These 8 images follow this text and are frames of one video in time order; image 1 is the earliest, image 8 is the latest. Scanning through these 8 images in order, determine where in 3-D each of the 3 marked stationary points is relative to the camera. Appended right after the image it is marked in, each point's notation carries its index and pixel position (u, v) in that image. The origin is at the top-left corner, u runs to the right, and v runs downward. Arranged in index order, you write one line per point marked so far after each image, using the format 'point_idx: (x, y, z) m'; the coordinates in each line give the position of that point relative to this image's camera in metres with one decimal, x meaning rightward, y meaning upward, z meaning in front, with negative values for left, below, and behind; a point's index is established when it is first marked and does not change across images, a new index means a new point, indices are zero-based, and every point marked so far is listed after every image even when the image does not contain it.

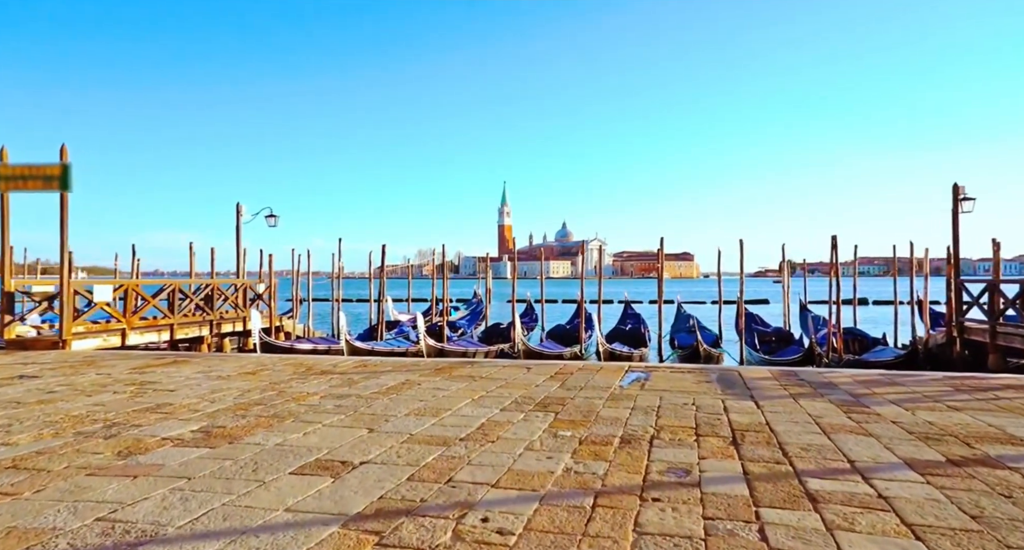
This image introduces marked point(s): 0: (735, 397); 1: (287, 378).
0: (+2.3, -1.2, +6.7) m
1: (-2.8, -1.3, +8.1) m
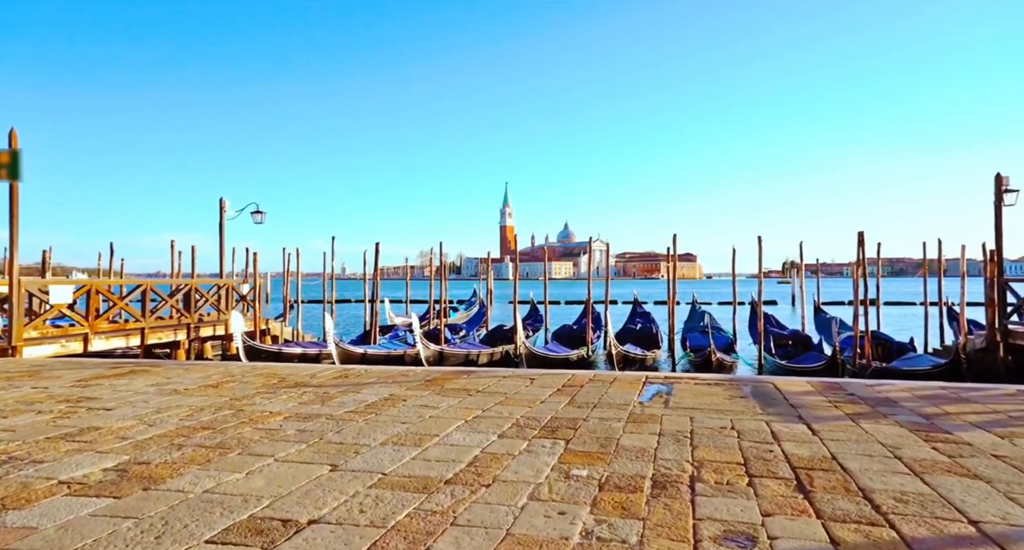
0: (+2.3, -1.2, +5.5) m
1: (-2.8, -1.3, +7.0) m
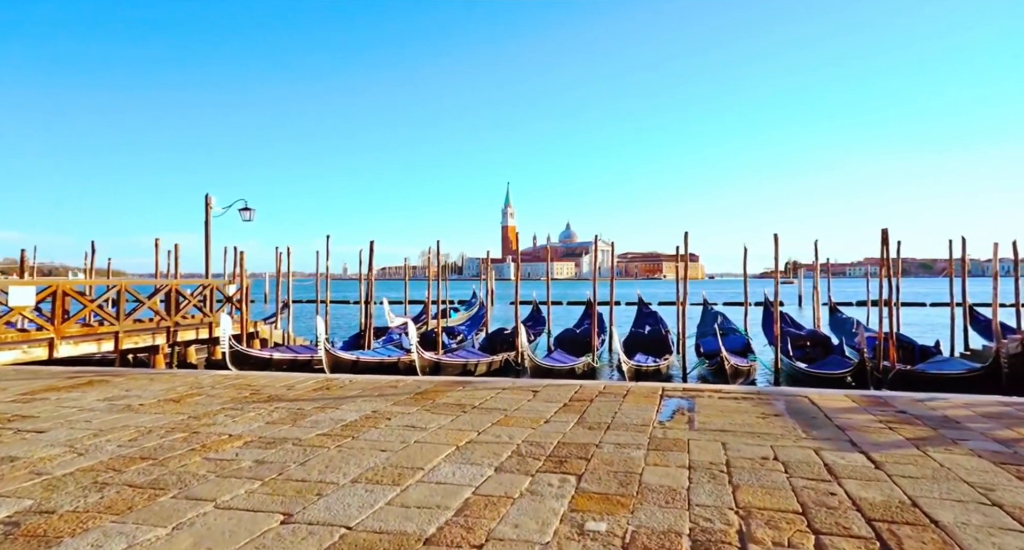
0: (+2.3, -1.2, +4.7) m
1: (-2.8, -1.3, +6.2) m
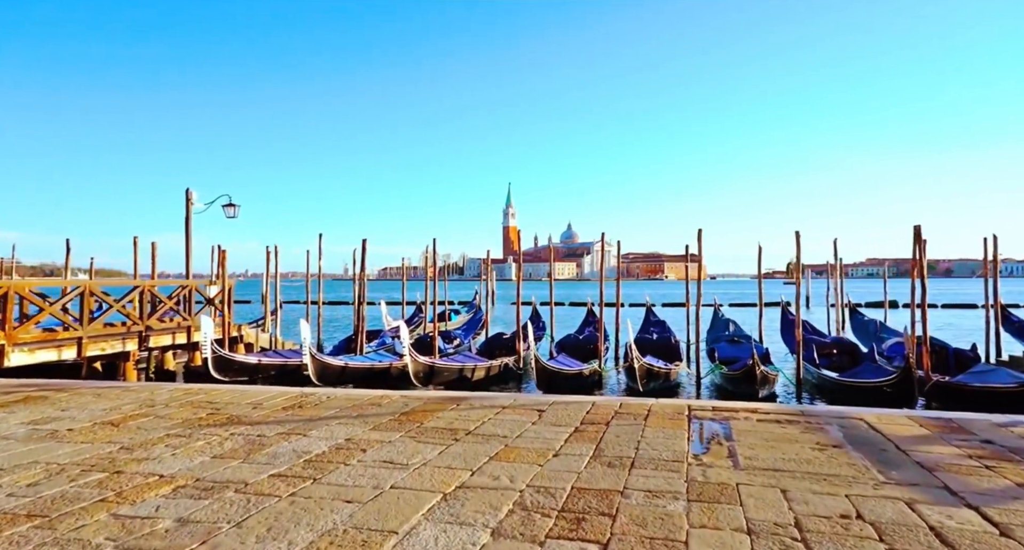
0: (+2.3, -1.2, +3.6) m
1: (-2.8, -1.3, +5.2) m
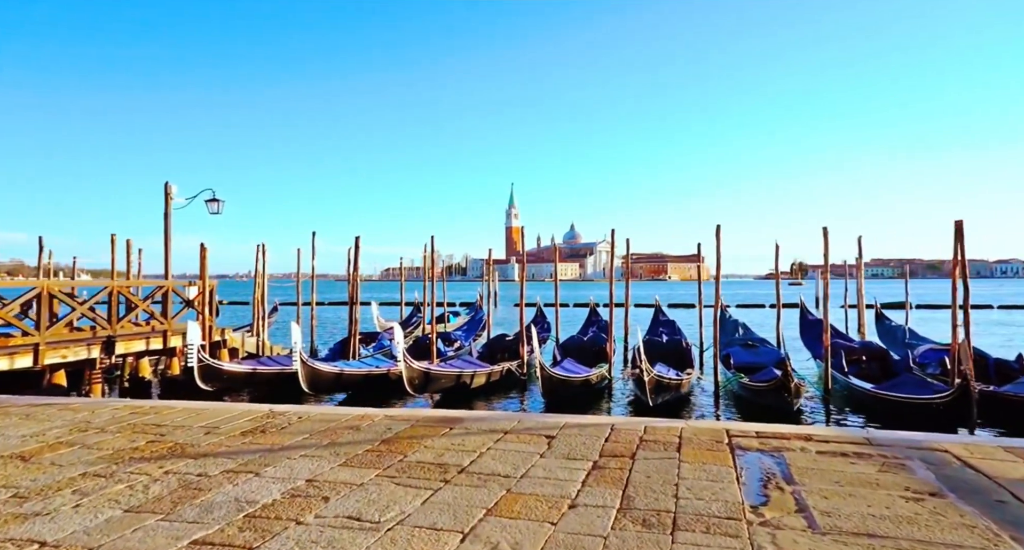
0: (+2.3, -1.2, +2.6) m
1: (-2.8, -1.3, +4.1) m
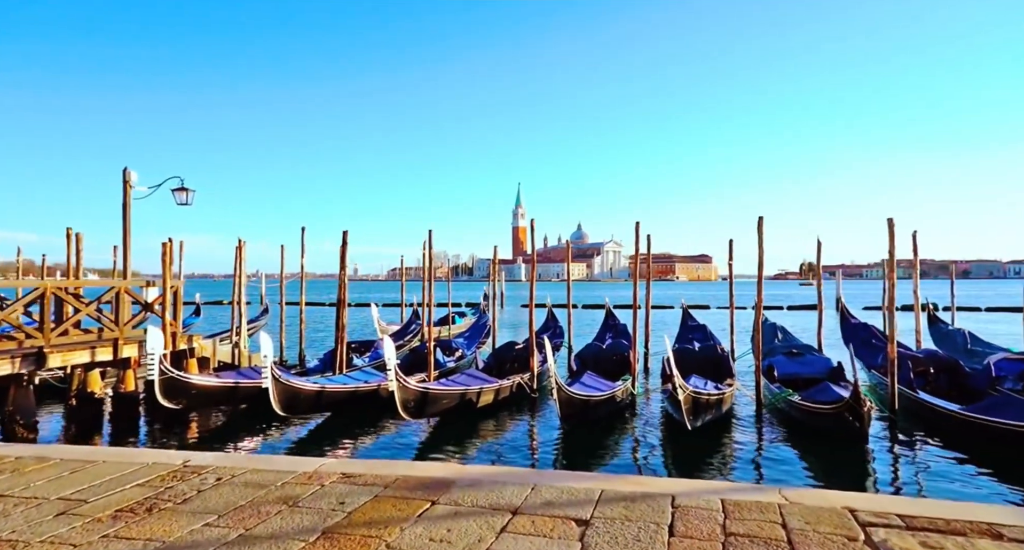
0: (+2.3, -1.2, +0.7) m
1: (-2.7, -1.3, +2.3) m
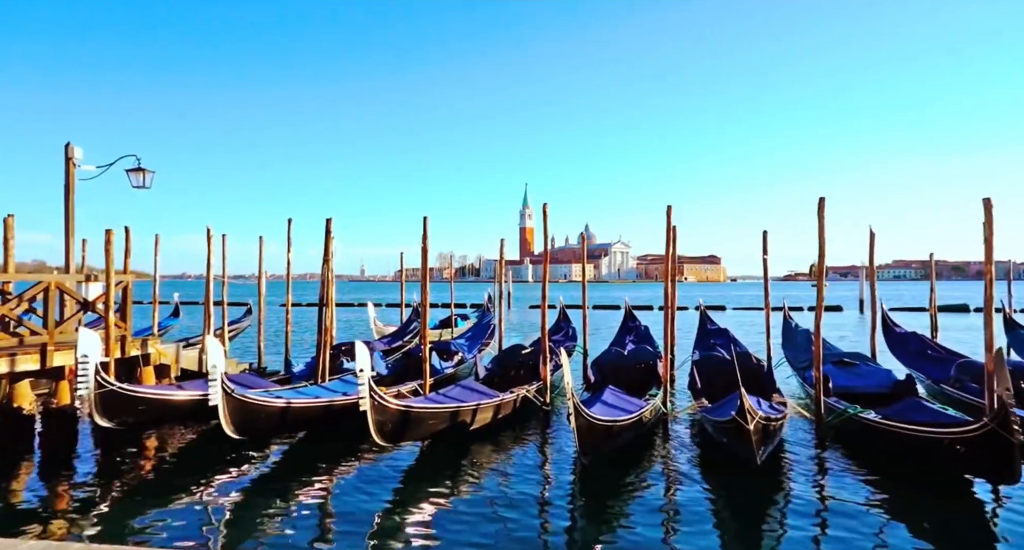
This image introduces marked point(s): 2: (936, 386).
0: (+2.3, -1.1, -1.3) m
1: (-2.7, -1.1, +0.4) m
2: (+8.4, -2.2, +13.1) m
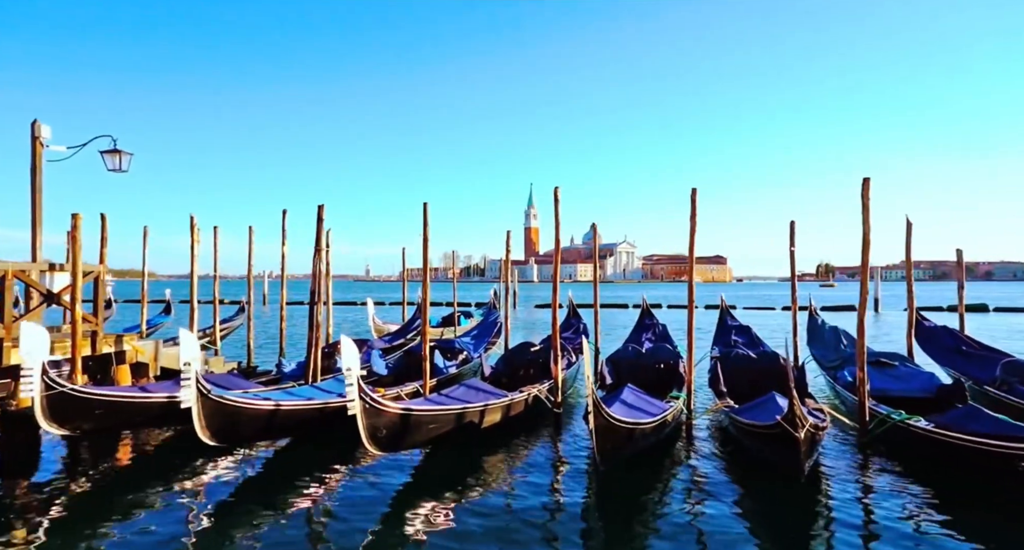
0: (+2.4, -0.9, -2.2) m
1: (-2.6, -1.0, -0.6) m
2: (+8.5, -2.1, +12.0) m
